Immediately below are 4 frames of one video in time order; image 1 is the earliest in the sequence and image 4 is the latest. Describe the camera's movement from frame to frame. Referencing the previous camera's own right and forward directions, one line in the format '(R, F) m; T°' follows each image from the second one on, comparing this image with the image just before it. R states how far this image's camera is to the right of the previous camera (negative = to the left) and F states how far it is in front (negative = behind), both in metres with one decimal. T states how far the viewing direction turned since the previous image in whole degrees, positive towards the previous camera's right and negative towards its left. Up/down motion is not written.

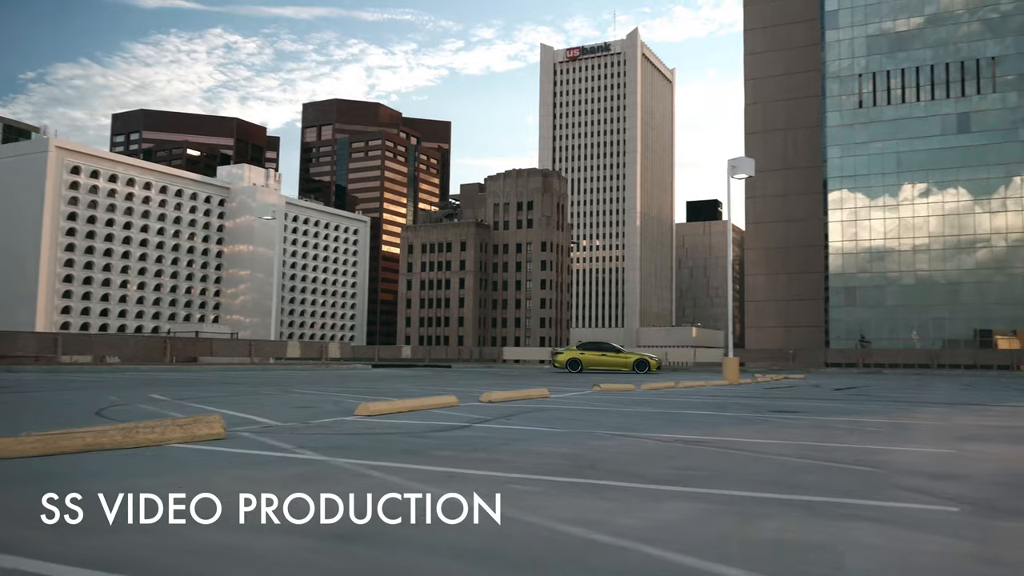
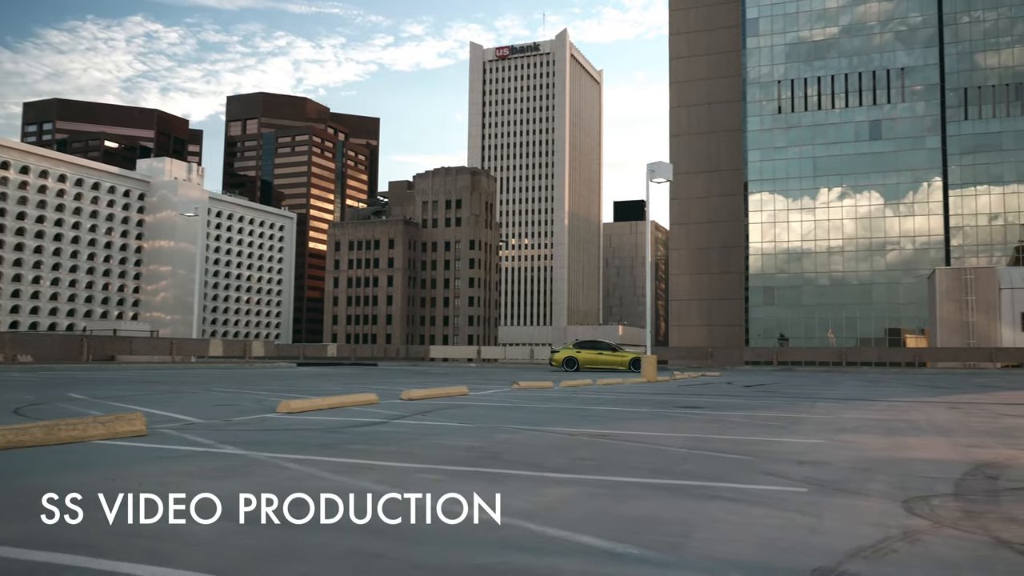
(+0.2, -0.6) m; +5°
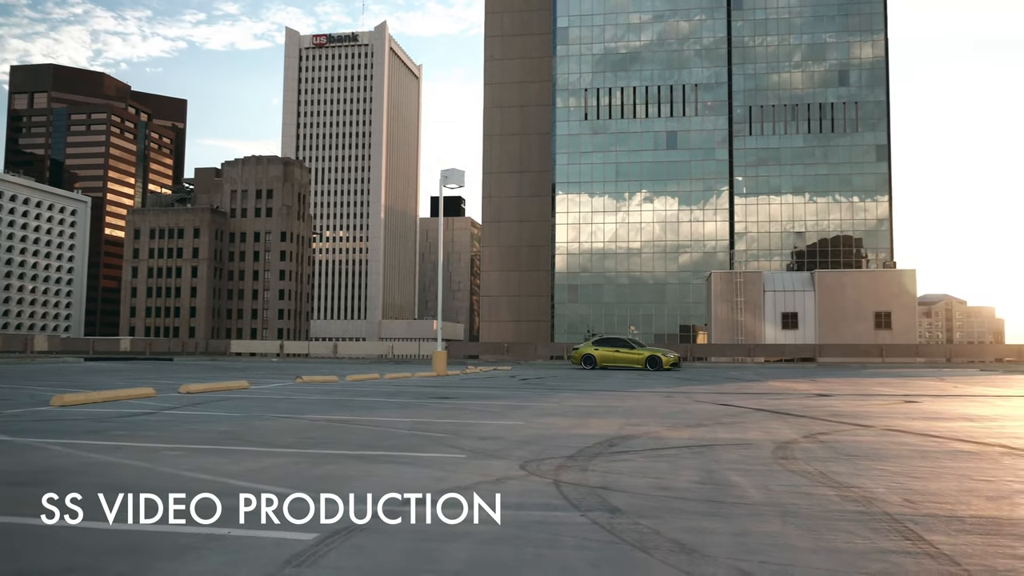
(+0.7, -1.9) m; +12°
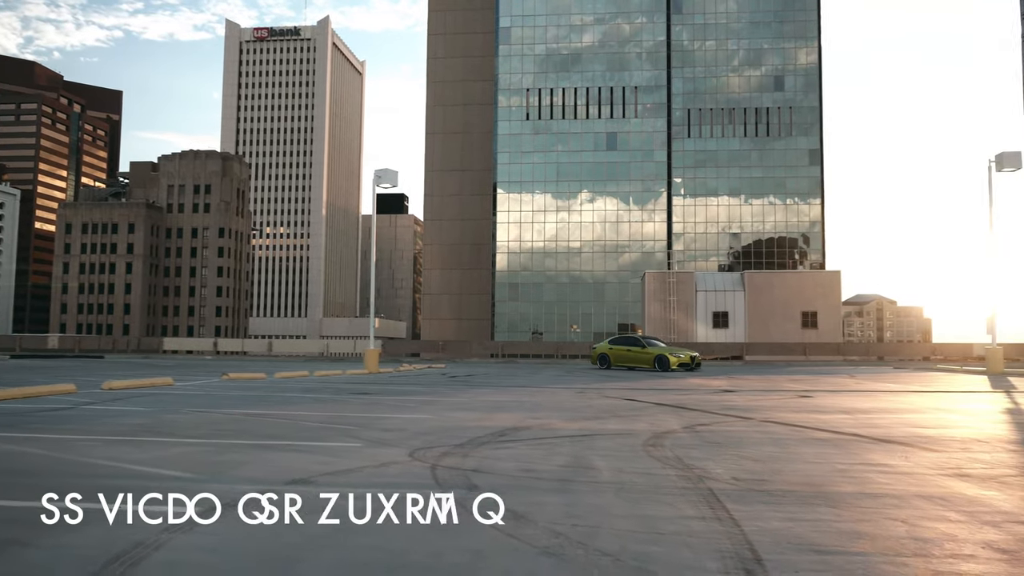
(+0.5, -0.7) m; +4°
